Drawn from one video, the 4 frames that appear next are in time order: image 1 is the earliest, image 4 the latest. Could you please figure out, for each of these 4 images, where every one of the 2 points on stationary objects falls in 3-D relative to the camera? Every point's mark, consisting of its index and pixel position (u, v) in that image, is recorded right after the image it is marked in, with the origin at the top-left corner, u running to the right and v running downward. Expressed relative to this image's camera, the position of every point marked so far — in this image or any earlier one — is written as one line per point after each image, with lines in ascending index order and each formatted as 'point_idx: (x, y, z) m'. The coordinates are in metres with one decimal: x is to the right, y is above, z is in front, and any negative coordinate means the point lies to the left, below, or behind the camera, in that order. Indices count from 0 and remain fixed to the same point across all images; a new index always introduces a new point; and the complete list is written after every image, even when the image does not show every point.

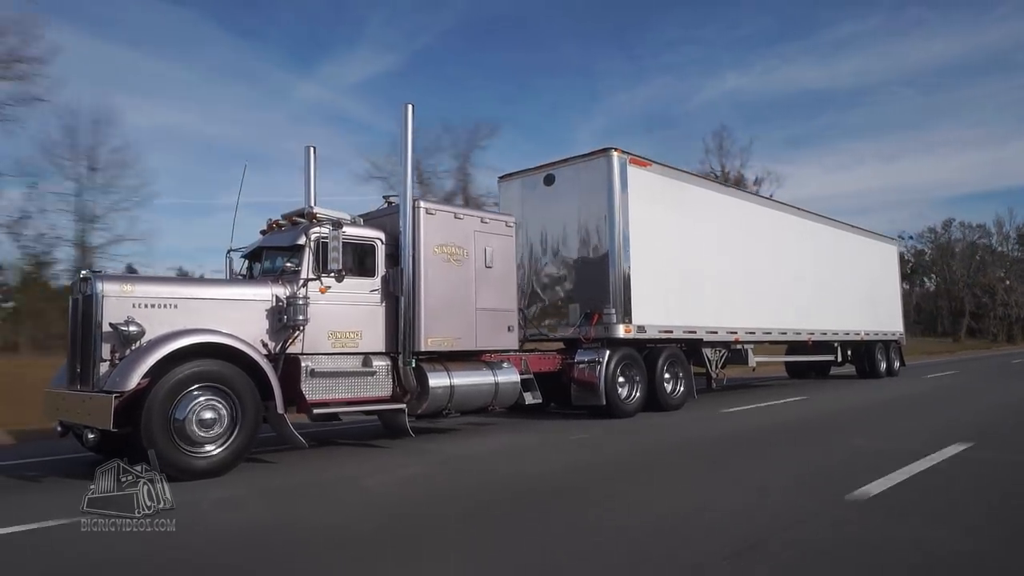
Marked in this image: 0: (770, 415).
0: (+5.0, -2.5, +15.3) m
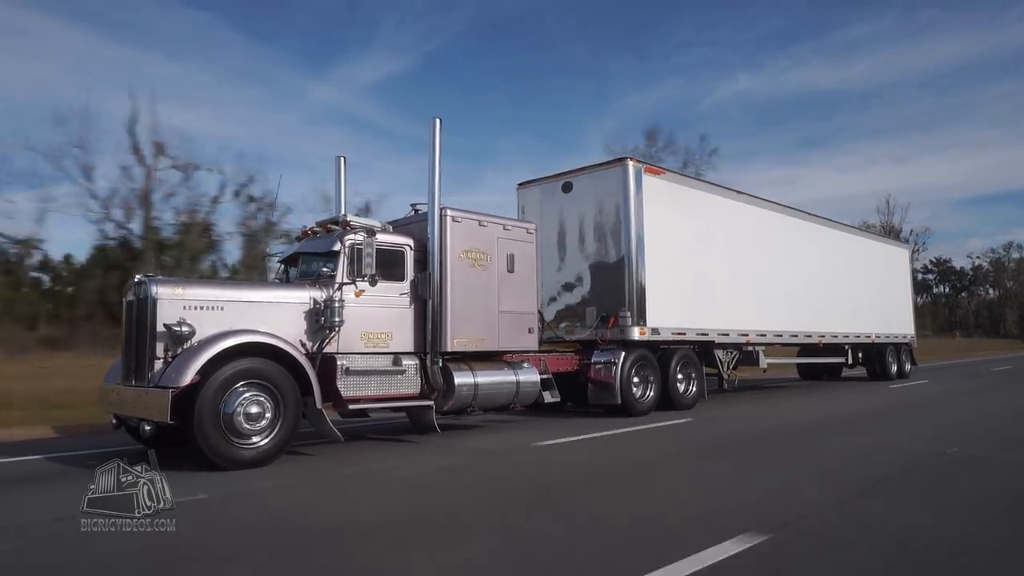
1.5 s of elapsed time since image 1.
0: (+5.3, -2.6, +15.7) m
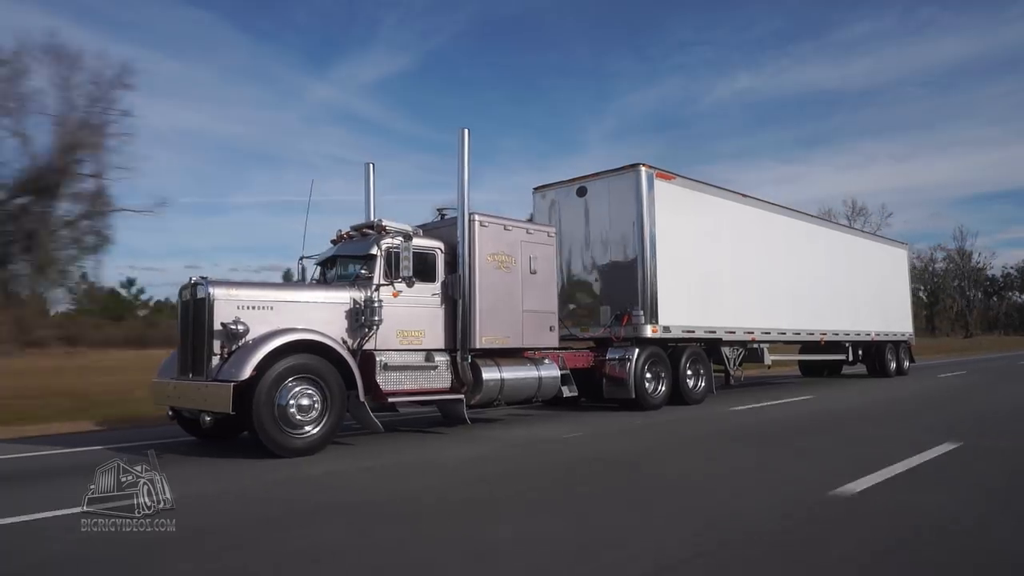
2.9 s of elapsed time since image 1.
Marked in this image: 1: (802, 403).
0: (+5.6, -2.6, +16.4) m
1: (+6.6, -2.6, +17.7) m
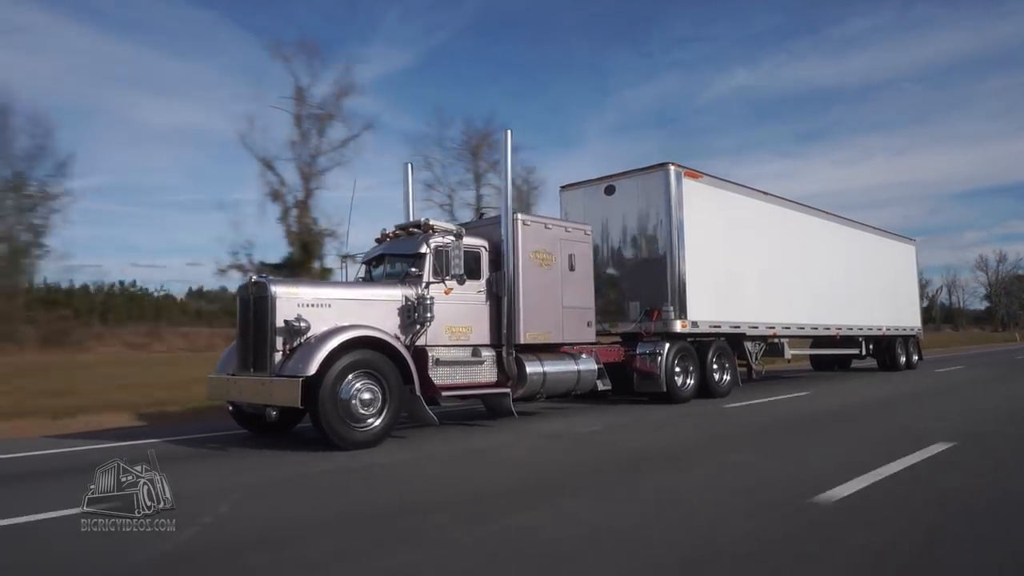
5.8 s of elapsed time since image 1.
0: (+6.2, -2.5, +16.7) m
1: (+7.2, -2.5, +18.1) m
